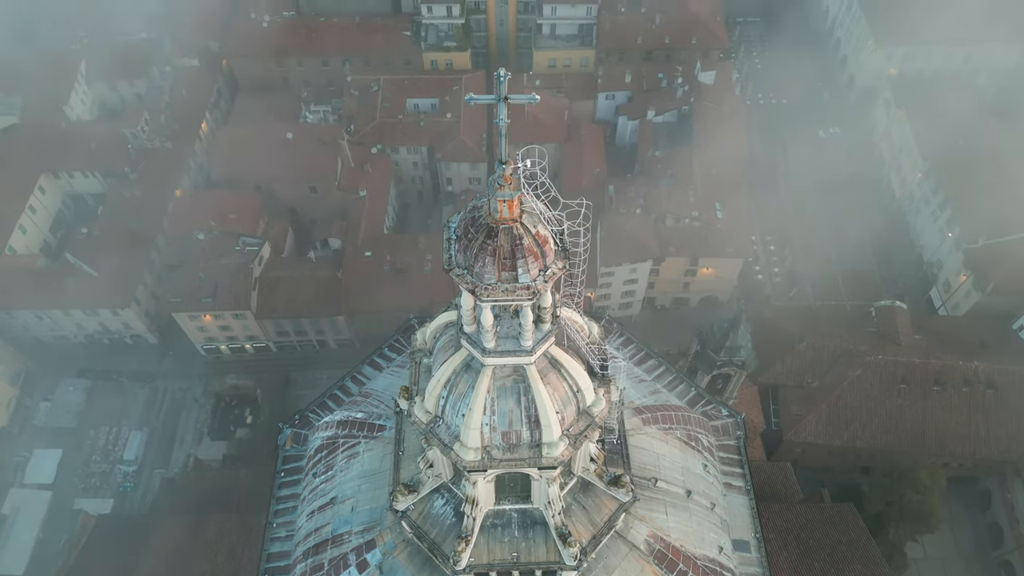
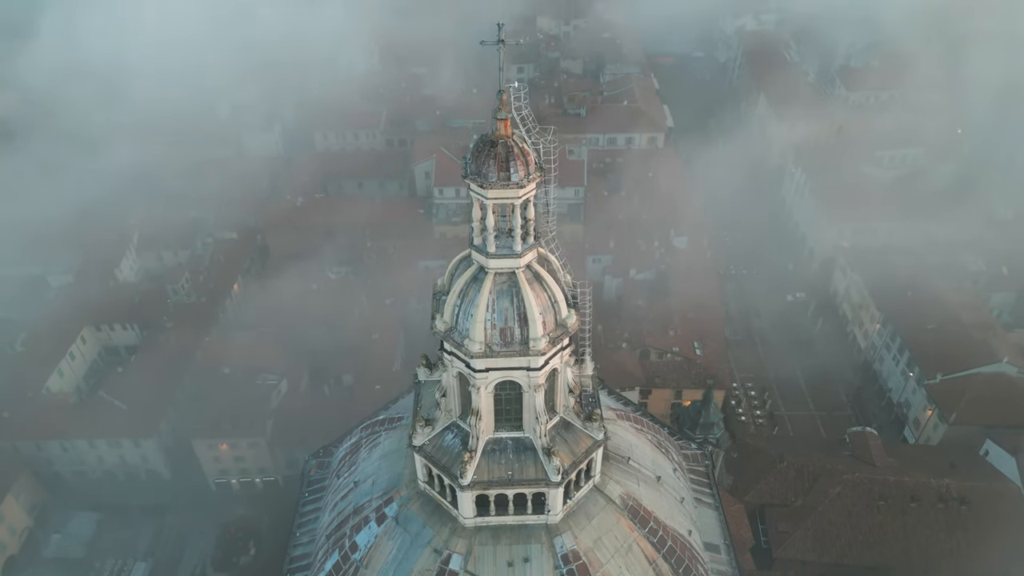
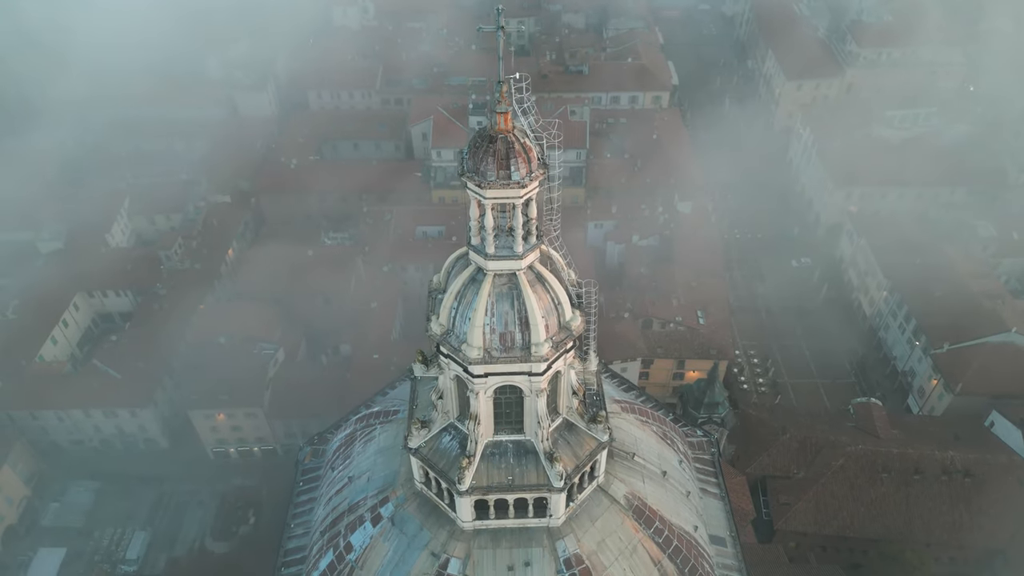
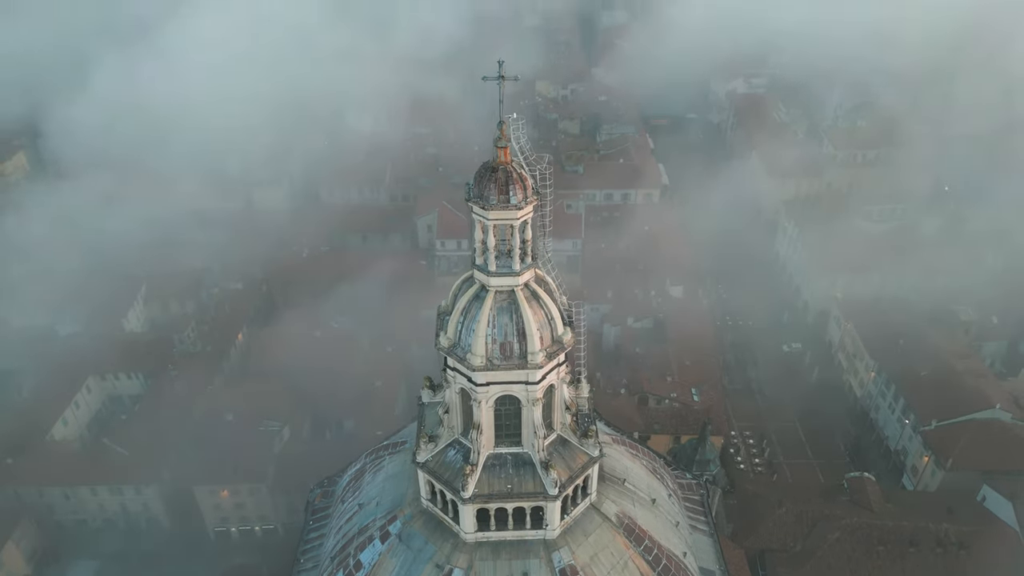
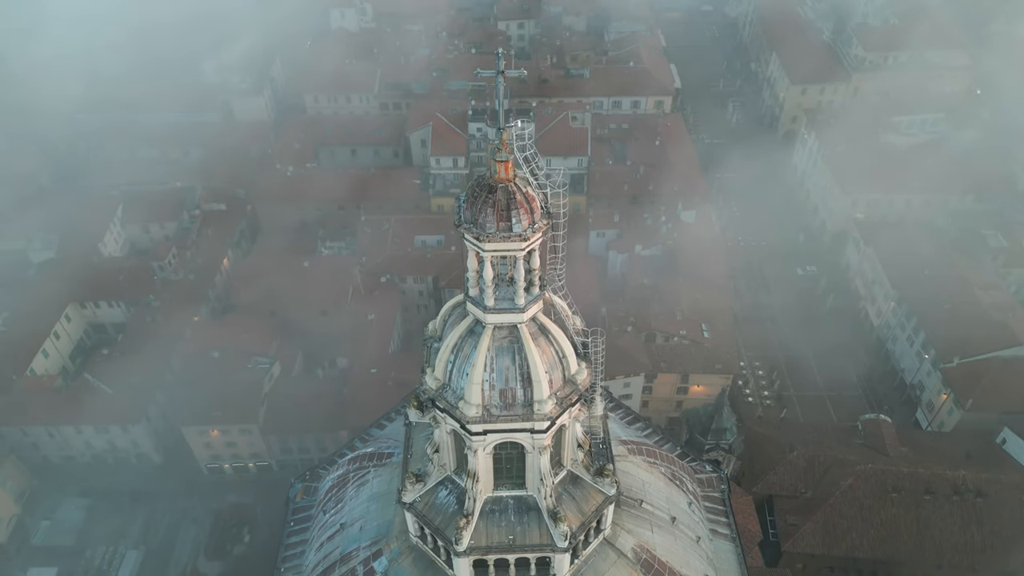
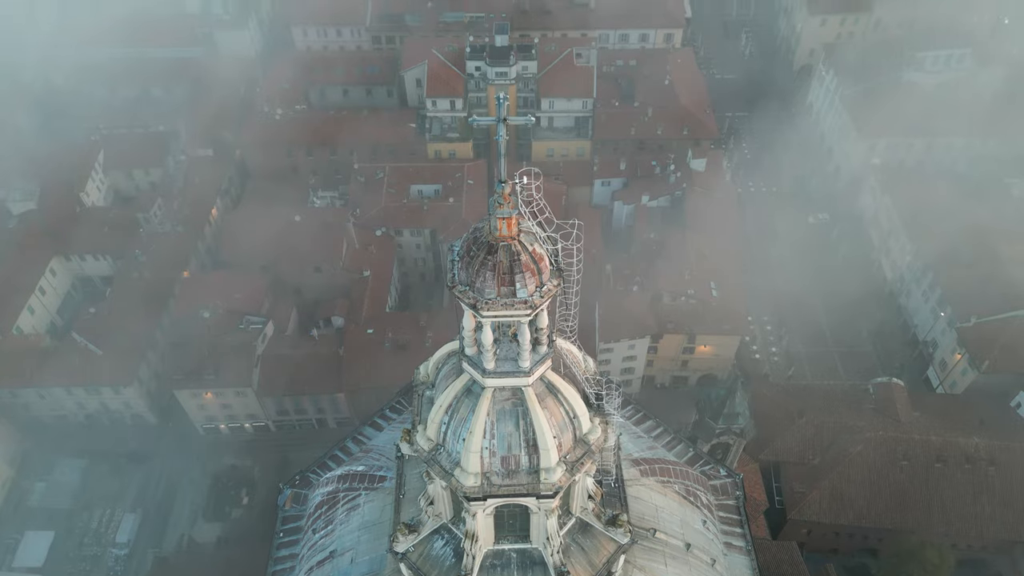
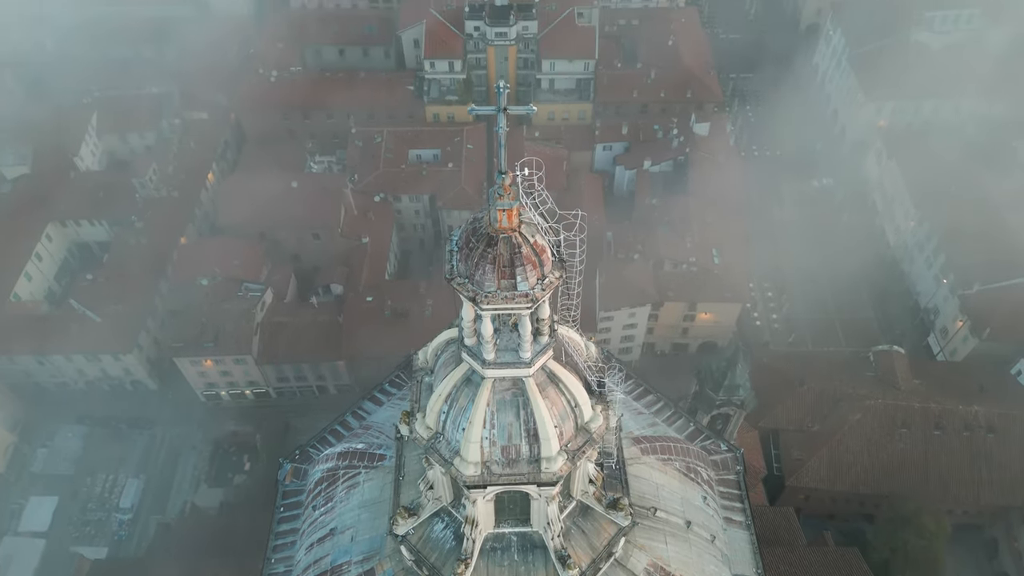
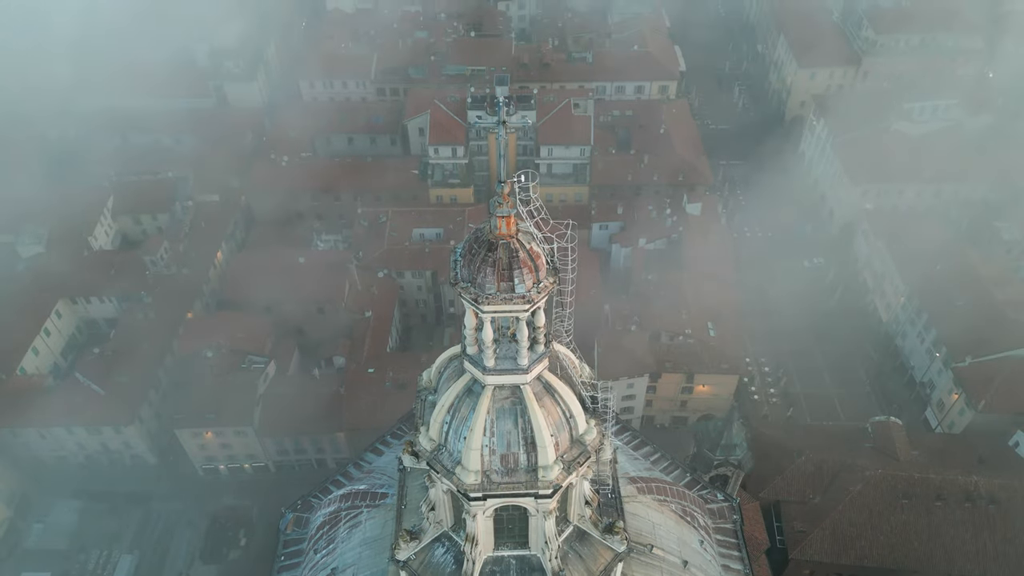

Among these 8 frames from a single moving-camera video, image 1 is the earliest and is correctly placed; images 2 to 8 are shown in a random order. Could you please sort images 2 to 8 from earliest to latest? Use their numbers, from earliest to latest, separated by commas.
7, 6, 8, 5, 3, 2, 4
